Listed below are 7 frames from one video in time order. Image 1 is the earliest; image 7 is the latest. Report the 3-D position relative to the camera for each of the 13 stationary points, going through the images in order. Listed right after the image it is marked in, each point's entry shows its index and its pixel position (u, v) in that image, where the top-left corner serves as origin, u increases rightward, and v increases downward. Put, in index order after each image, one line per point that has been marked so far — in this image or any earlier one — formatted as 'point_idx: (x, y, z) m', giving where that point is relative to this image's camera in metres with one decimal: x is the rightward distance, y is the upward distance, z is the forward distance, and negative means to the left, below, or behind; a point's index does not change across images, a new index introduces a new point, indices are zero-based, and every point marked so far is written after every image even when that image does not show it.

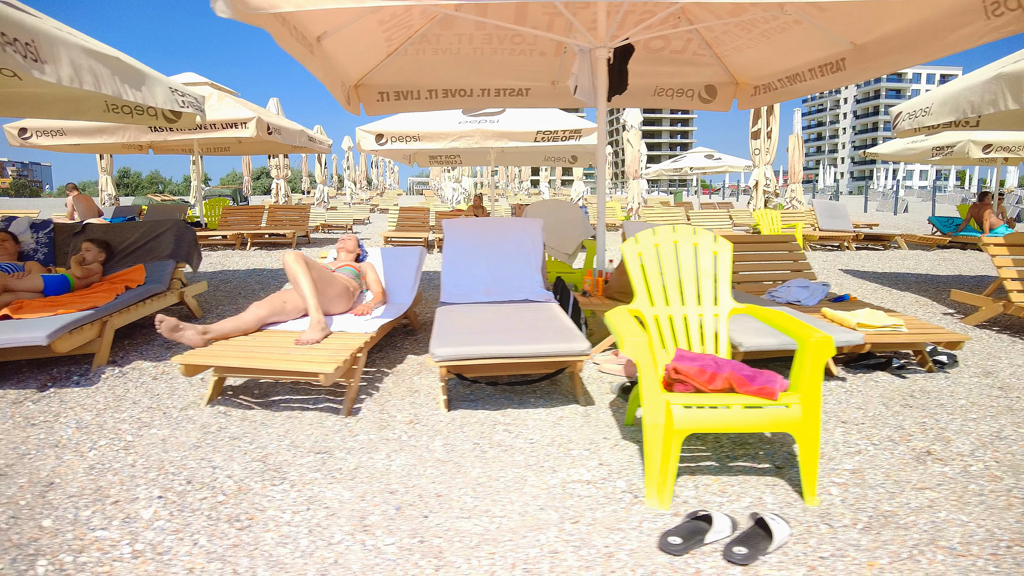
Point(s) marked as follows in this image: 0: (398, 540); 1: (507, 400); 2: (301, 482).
0: (-0.3, -0.8, +2.1) m
1: (0.0, -0.6, +3.3) m
2: (-0.8, -0.7, +2.5) m
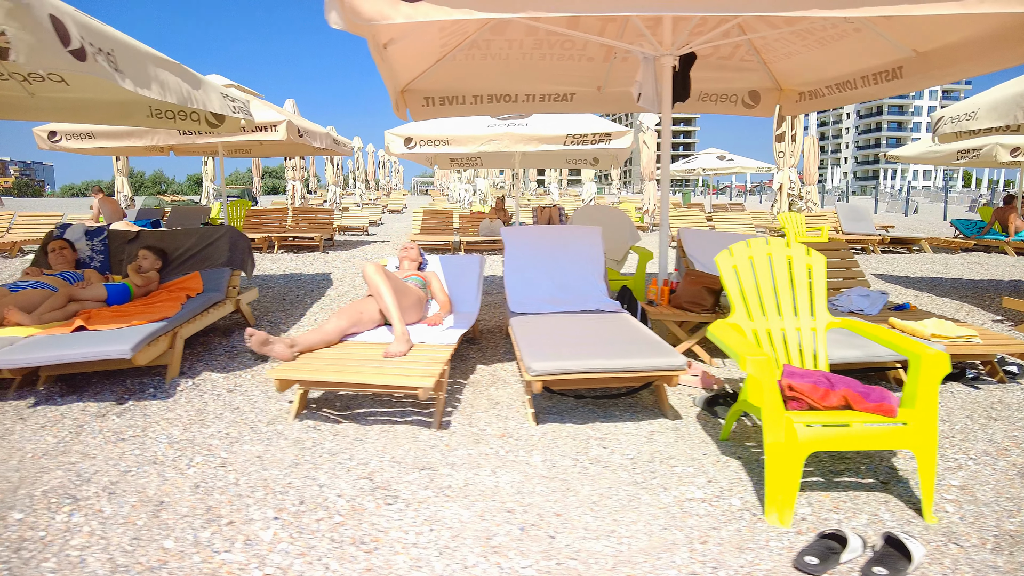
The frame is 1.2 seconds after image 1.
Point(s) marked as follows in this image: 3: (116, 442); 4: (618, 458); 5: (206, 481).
0: (+0.1, -0.9, +2.1) m
1: (+0.4, -0.6, +3.3) m
2: (-0.4, -0.8, +2.5) m
3: (-1.7, -0.7, +2.9) m
4: (+0.5, -0.7, +2.9) m
5: (-1.2, -0.7, +2.6) m
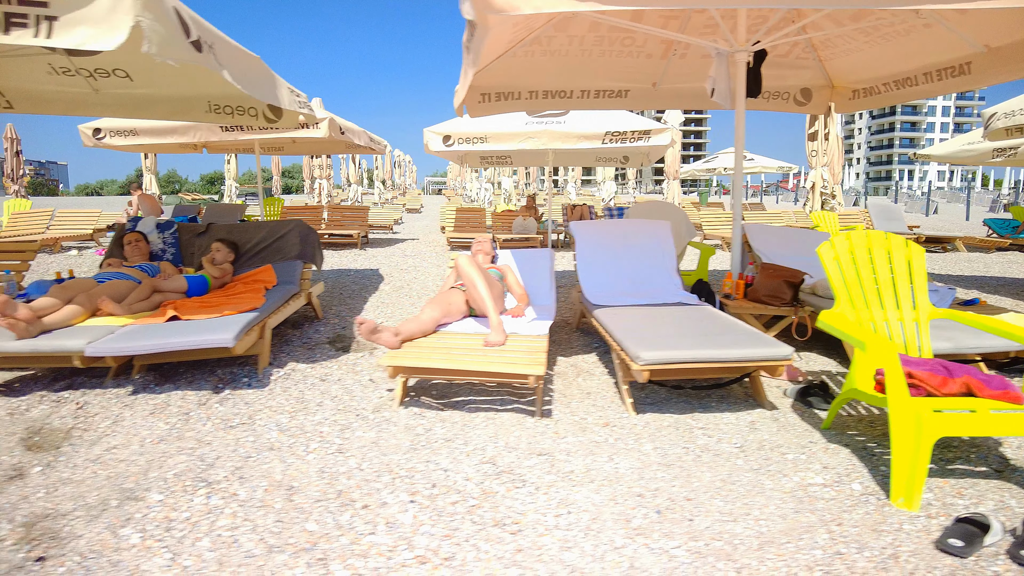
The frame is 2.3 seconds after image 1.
0: (+0.5, -0.8, +2.1) m
1: (+0.9, -0.6, +3.3) m
2: (+0.1, -0.7, +2.5) m
3: (-1.2, -0.6, +2.9) m
4: (+0.9, -0.7, +2.9) m
5: (-0.7, -0.7, +2.6) m
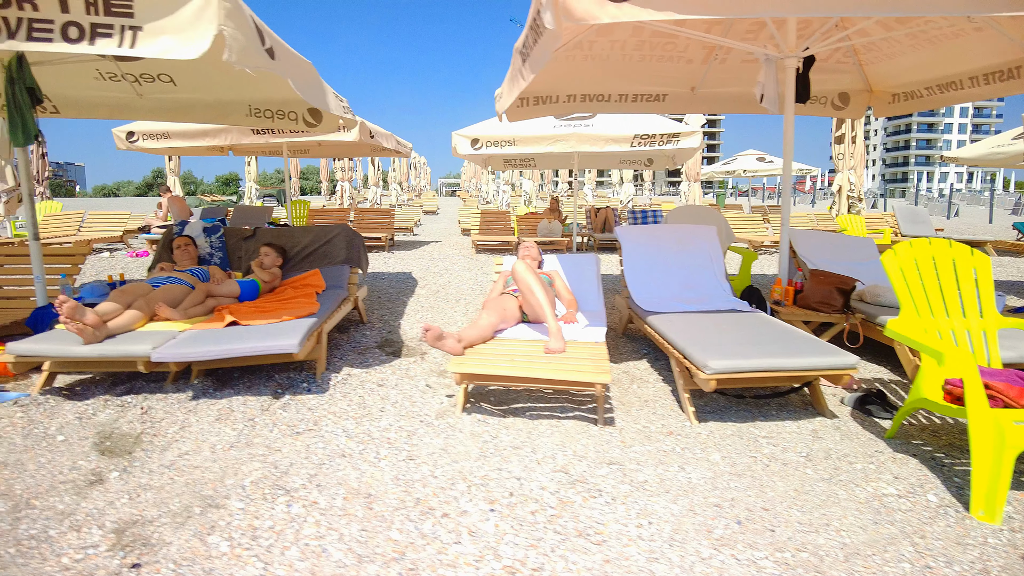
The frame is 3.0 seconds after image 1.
0: (+0.8, -0.8, +2.1) m
1: (+1.2, -0.6, +3.3) m
2: (+0.4, -0.8, +2.5) m
3: (-1.0, -0.6, +2.9) m
4: (+1.2, -0.7, +2.9) m
5: (-0.4, -0.7, +2.6) m
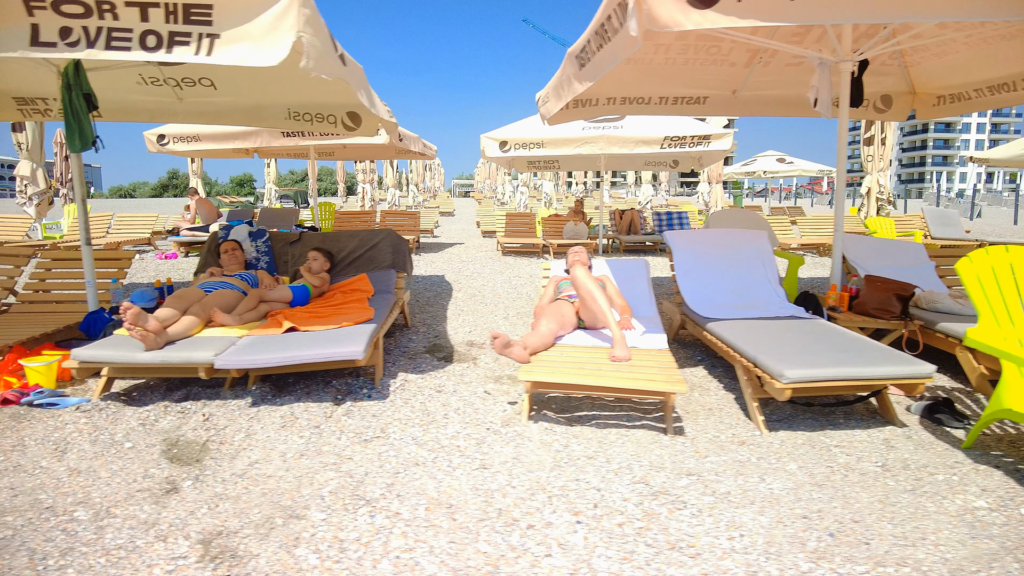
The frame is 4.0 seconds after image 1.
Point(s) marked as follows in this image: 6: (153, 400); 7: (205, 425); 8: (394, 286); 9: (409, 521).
0: (+1.1, -0.9, +2.1) m
1: (+1.5, -0.7, +3.3) m
2: (+0.7, -0.8, +2.4) m
3: (-0.6, -0.7, +2.9) m
4: (+1.5, -0.8, +2.8) m
5: (-0.1, -0.8, +2.6) m
6: (-1.9, -0.6, +3.5) m
7: (-1.4, -0.6, +3.1) m
8: (-0.8, 0.0, +4.6) m
9: (-0.4, -0.8, +2.3) m
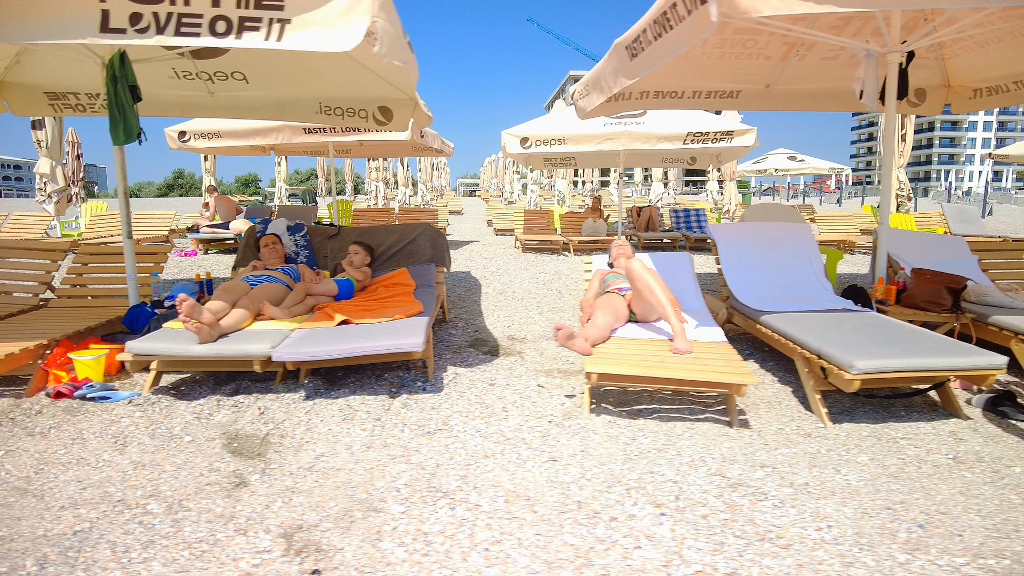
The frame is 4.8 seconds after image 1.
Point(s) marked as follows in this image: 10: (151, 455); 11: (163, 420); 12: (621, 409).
0: (+1.4, -0.8, +2.1) m
1: (+1.8, -0.6, +3.2) m
2: (+1.0, -0.8, +2.4) m
3: (-0.4, -0.6, +2.9) m
4: (+1.8, -0.7, +2.8) m
5: (+0.2, -0.7, +2.6) m
6: (-1.6, -0.5, +3.5) m
7: (-1.2, -0.6, +3.1) m
8: (-0.5, +0.1, +4.5) m
9: (-0.1, -0.8, +2.3) m
10: (-1.5, -0.7, +2.8) m
11: (-1.6, -0.6, +3.1) m
12: (+0.5, -0.6, +3.2) m
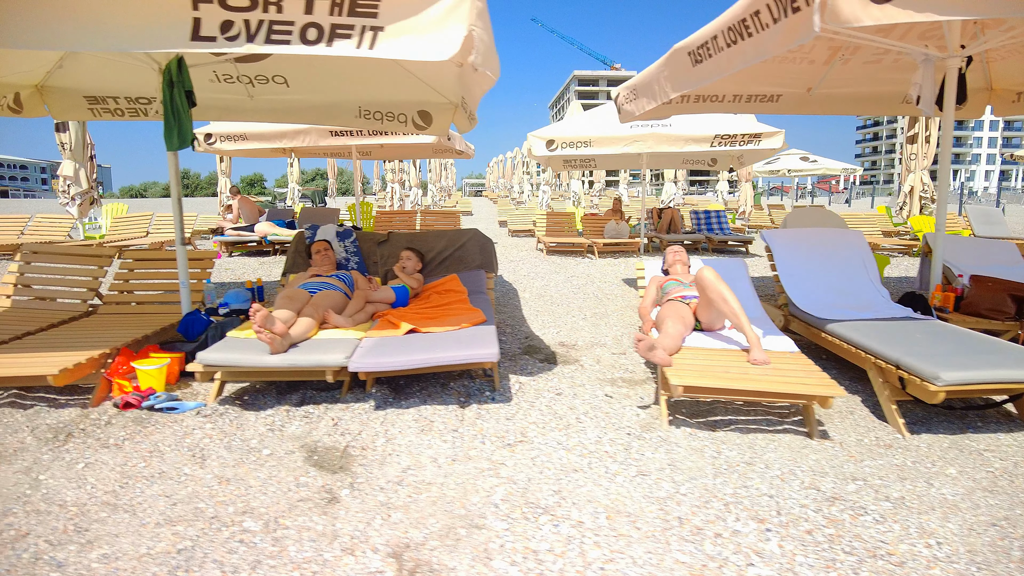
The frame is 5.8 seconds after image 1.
0: (+1.8, -0.9, +2.0) m
1: (+2.1, -0.7, +3.2) m
2: (+1.3, -0.8, +2.4) m
3: (0.0, -0.7, +2.8) m
4: (+2.2, -0.8, +2.8) m
5: (+0.5, -0.8, +2.5) m
6: (-1.2, -0.6, +3.4) m
7: (-0.8, -0.7, +3.1) m
8: (-0.2, 0.0, +4.5) m
9: (+0.3, -0.8, +2.3) m
10: (-1.1, -0.7, +2.7) m
11: (-1.3, -0.7, +3.1) m
12: (+0.9, -0.6, +3.1) m
